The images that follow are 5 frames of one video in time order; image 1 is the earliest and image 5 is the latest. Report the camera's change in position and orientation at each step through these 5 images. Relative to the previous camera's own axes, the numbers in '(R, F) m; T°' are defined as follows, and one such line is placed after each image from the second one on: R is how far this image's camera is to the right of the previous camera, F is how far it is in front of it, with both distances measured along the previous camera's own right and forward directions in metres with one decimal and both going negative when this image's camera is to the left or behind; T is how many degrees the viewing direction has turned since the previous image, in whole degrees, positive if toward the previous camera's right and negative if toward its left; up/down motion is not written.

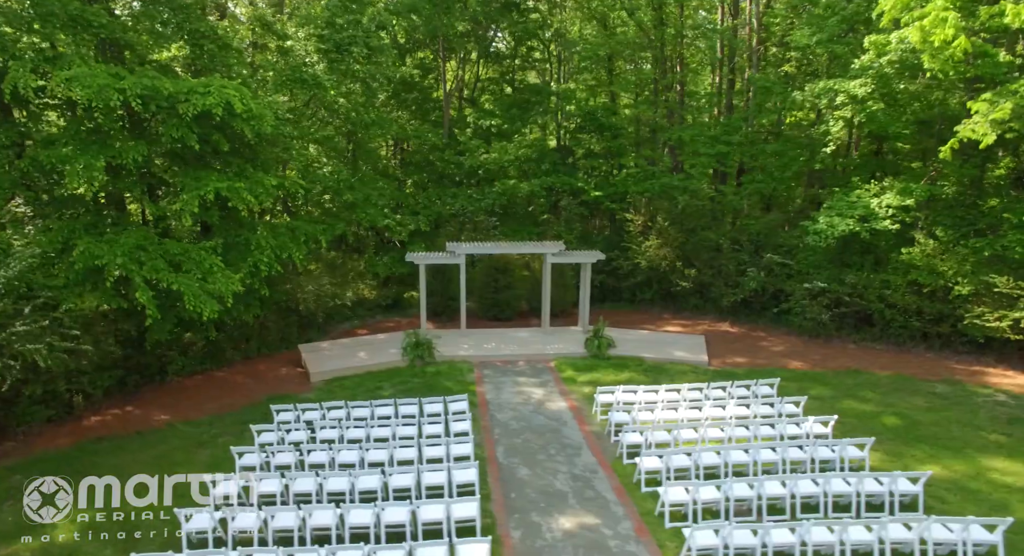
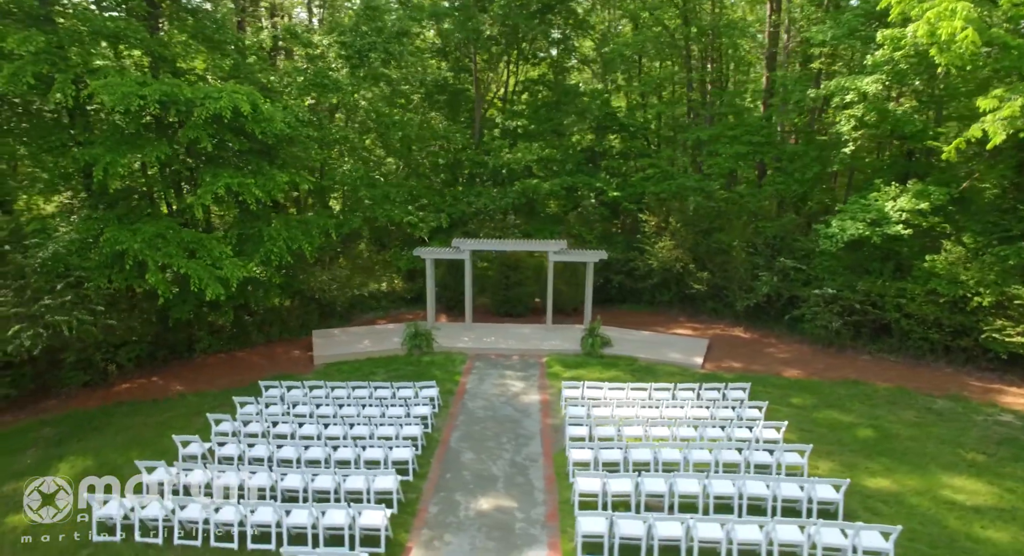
(+2.1, -0.3) m; -8°
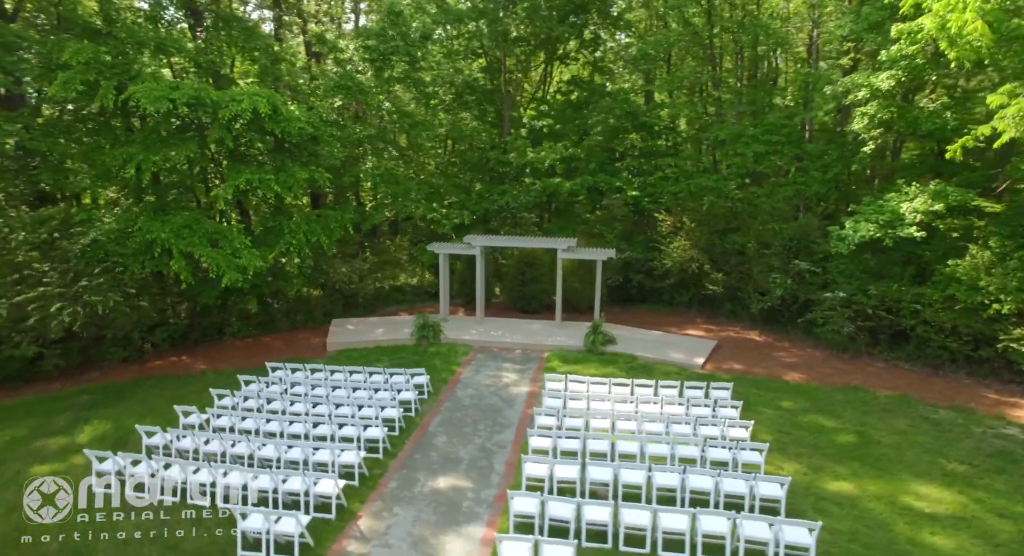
(+1.4, -0.3) m; -6°
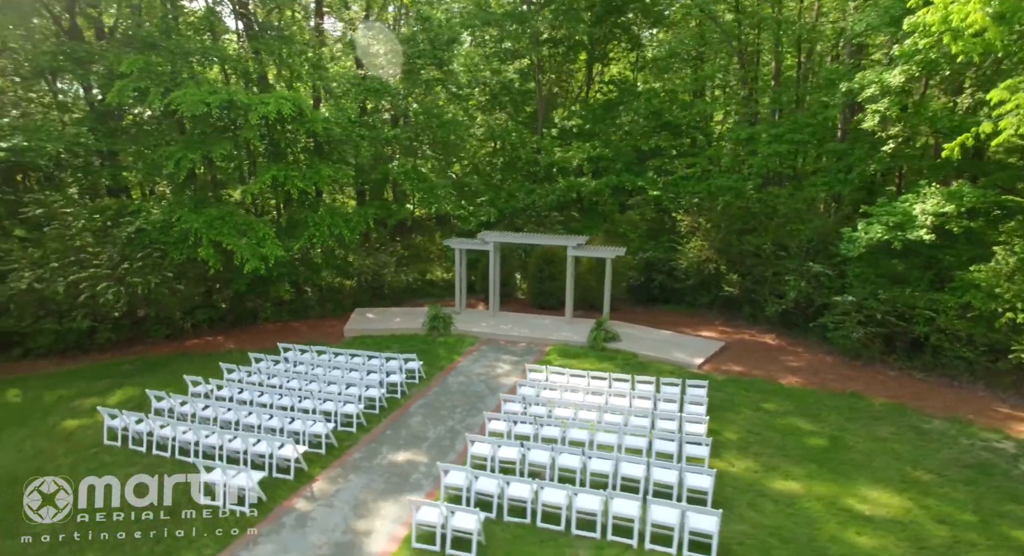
(+1.7, -0.4) m; -7°
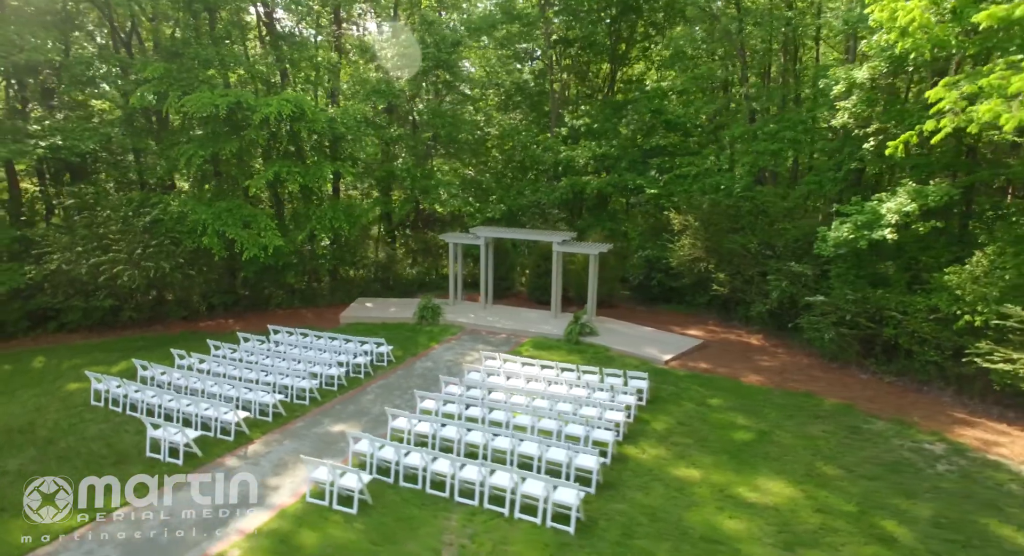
(+2.1, -0.4) m; -6°
